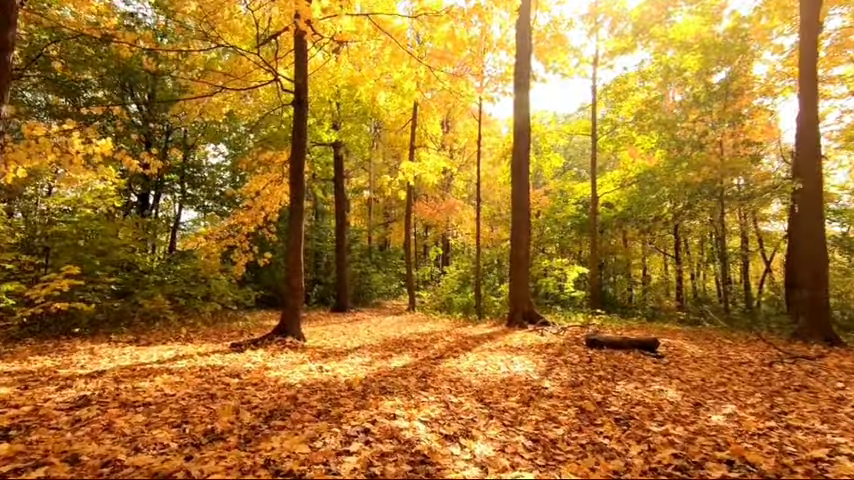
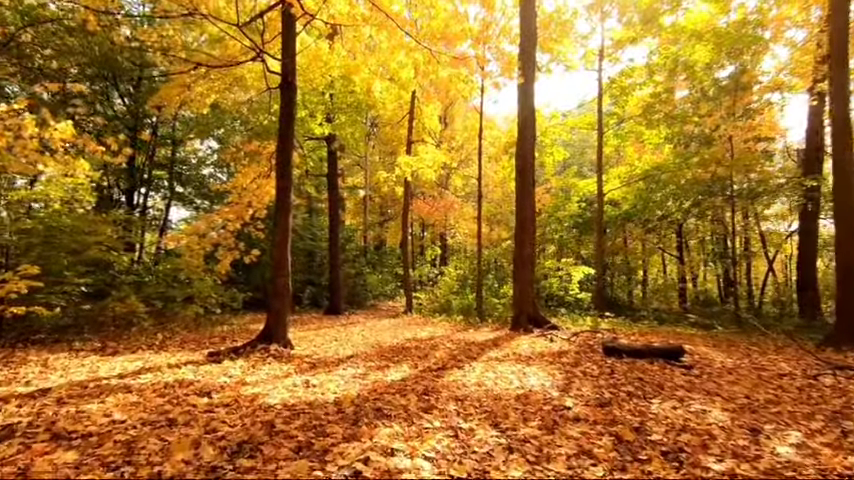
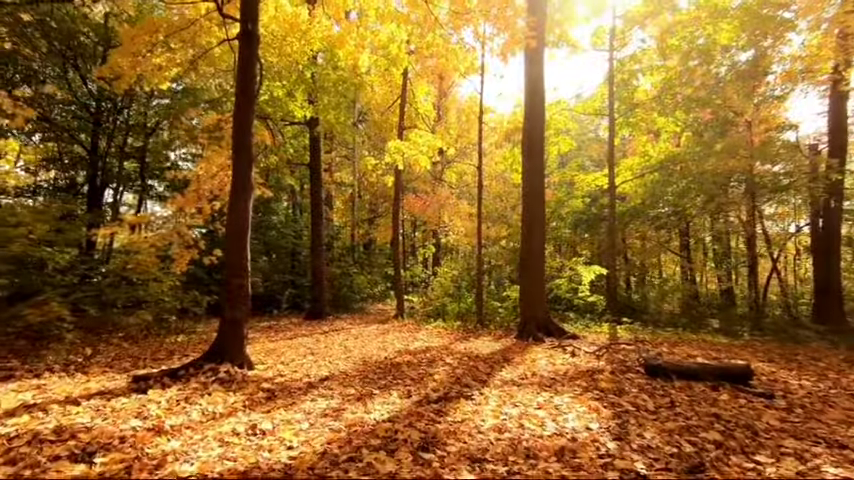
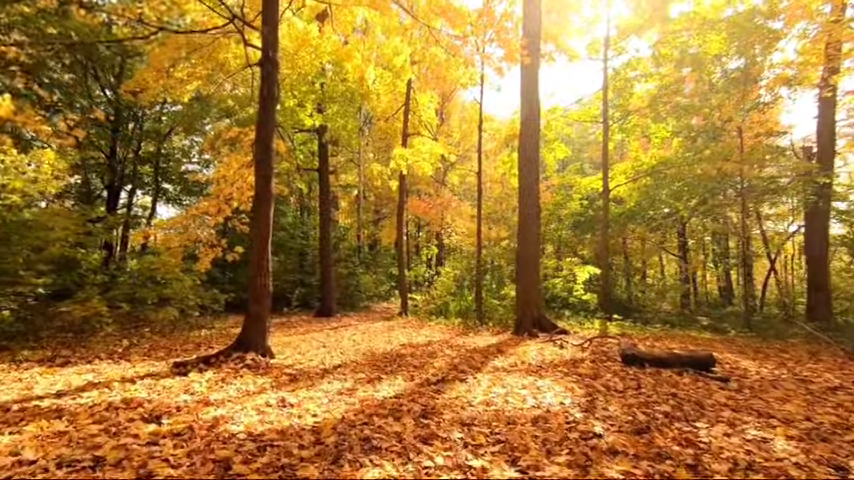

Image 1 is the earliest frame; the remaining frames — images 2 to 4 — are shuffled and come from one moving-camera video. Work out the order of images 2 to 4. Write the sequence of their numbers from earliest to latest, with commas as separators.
2, 4, 3
